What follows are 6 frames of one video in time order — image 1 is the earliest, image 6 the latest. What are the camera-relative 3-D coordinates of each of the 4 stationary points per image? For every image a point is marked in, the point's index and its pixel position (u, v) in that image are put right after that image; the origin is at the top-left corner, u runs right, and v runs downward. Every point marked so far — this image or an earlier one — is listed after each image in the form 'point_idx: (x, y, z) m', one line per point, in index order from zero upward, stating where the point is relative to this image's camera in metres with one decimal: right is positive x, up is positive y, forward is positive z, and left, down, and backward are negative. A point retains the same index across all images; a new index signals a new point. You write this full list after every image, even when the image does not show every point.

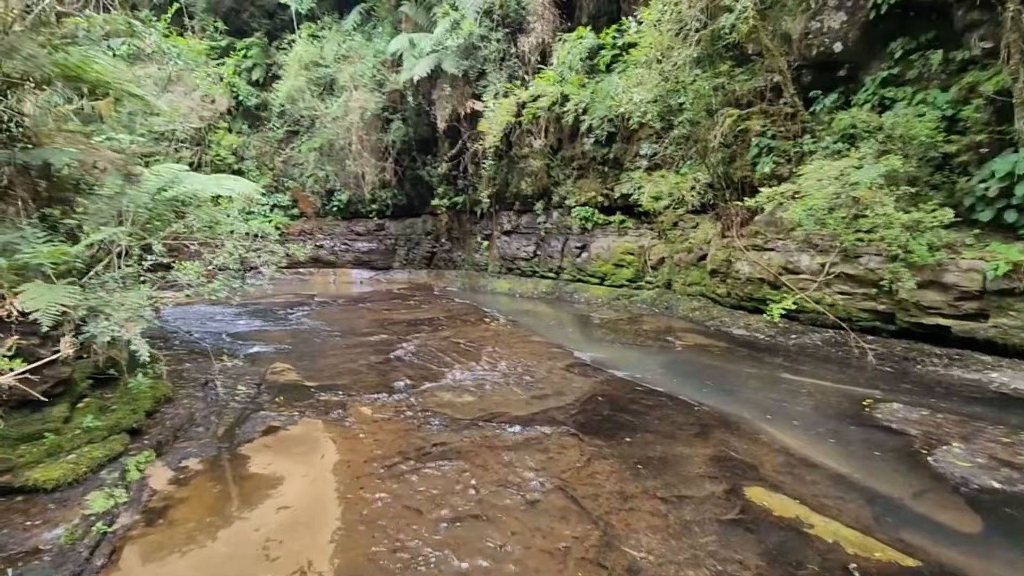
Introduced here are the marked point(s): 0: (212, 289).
0: (-2.8, 0.0, +5.0) m
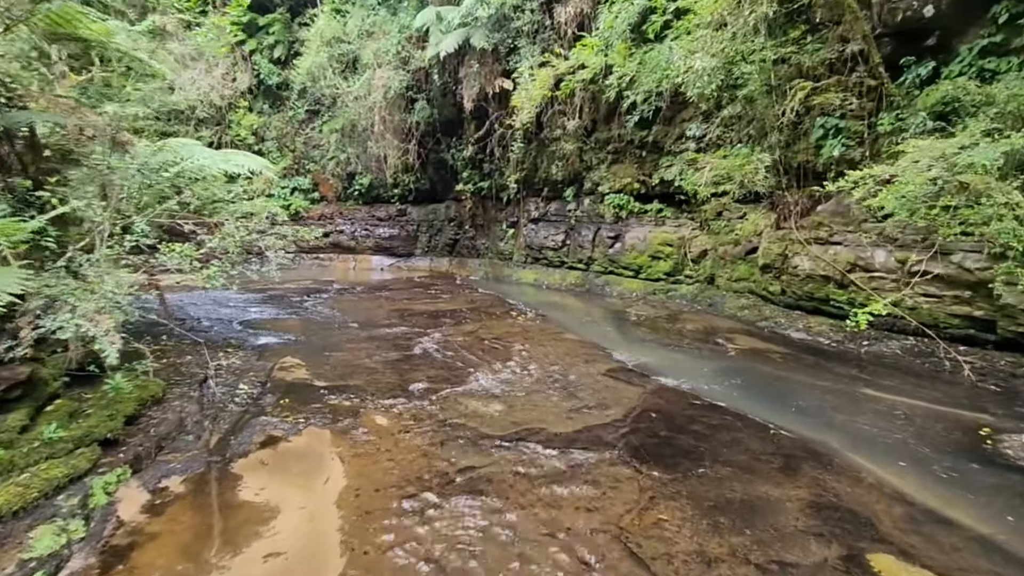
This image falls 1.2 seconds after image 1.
0: (-2.5, +0.1, +4.5) m
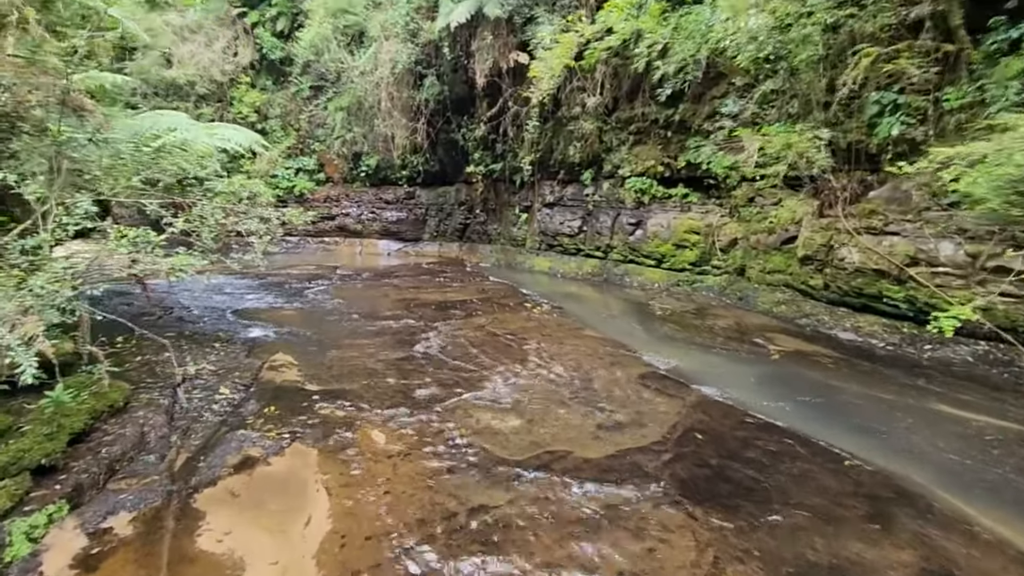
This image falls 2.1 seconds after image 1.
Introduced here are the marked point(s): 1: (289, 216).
0: (-2.3, +0.2, +3.9) m
1: (-2.0, +0.7, +5.0) m
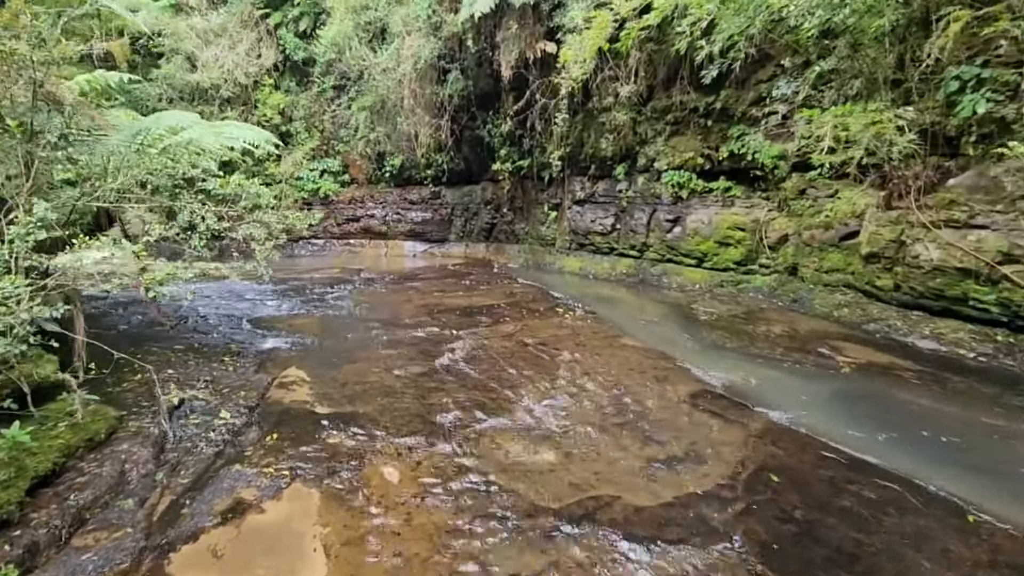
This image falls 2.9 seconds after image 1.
0: (-2.1, +0.1, +3.6) m
1: (-1.8, +0.6, +4.7) m
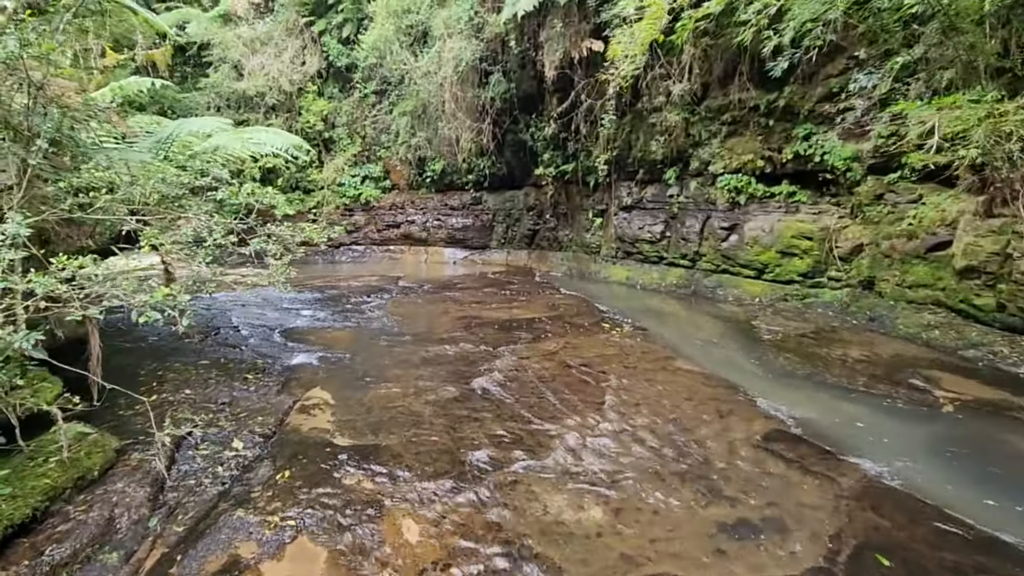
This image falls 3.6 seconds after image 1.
0: (-1.9, 0.0, +3.3) m
1: (-1.5, +0.5, +4.4) m
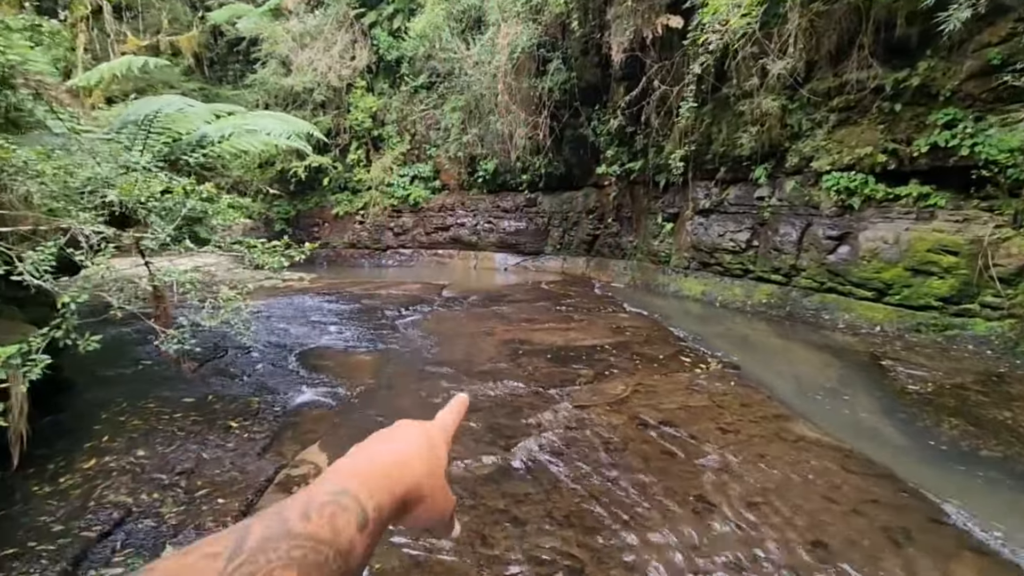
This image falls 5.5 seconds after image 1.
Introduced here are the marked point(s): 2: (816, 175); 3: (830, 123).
0: (-1.6, -0.2, +2.4) m
1: (-1.1, +0.3, +3.4) m
2: (+3.8, +1.4, +6.7) m
3: (+3.8, +2.0, +6.5) m
